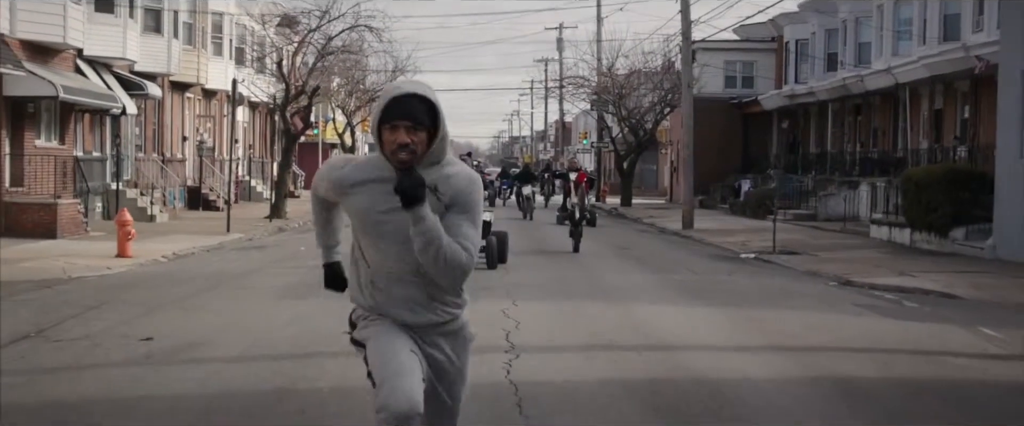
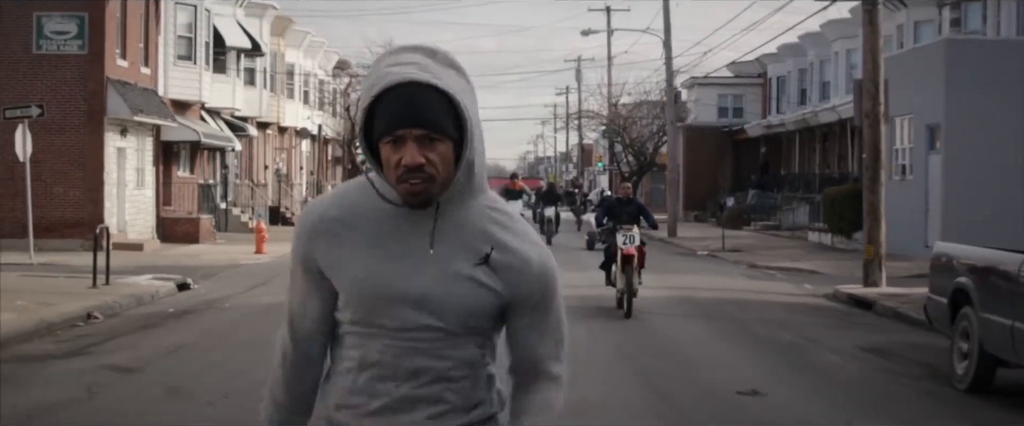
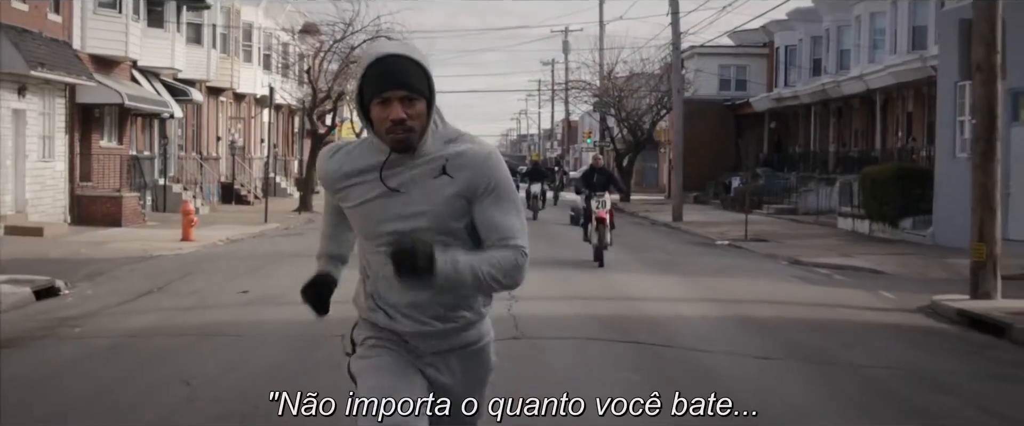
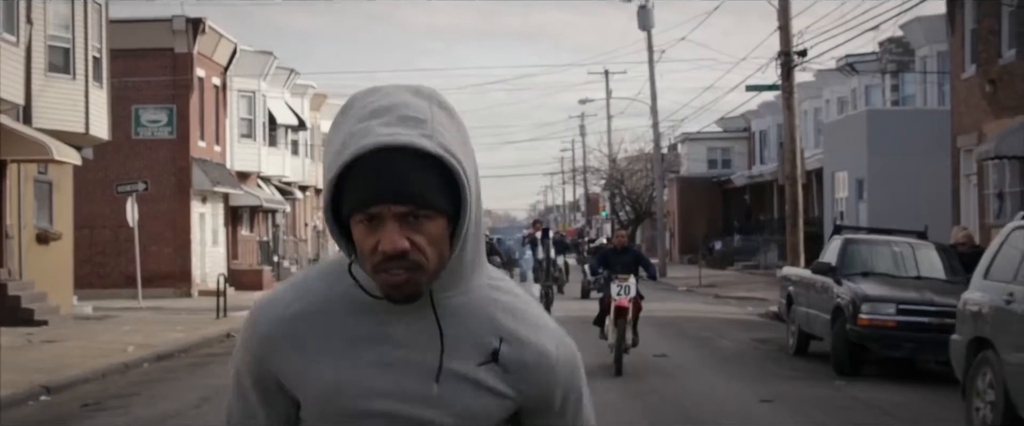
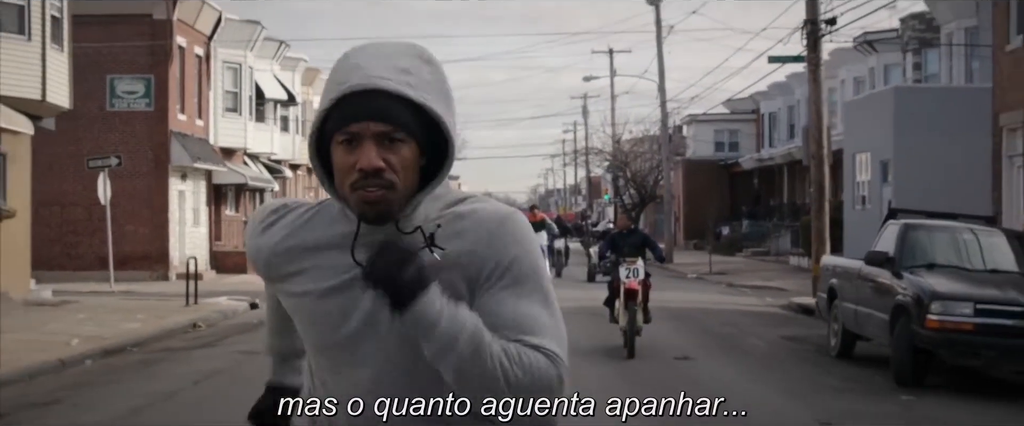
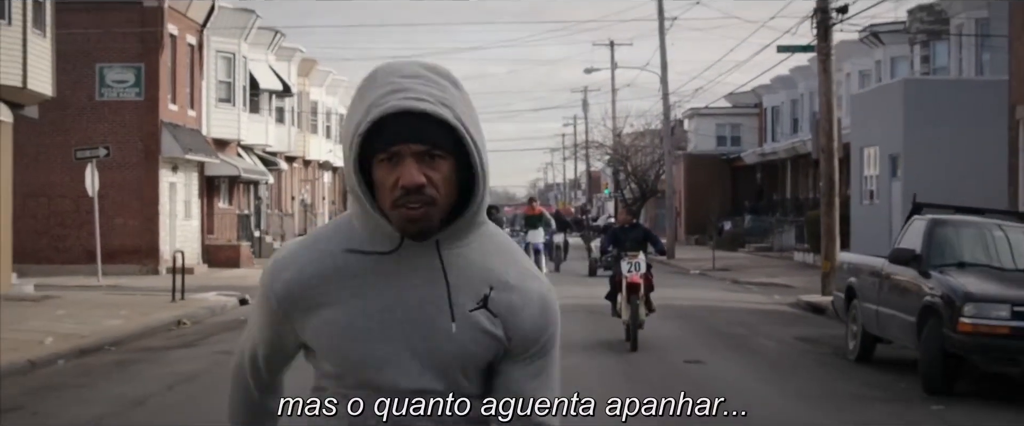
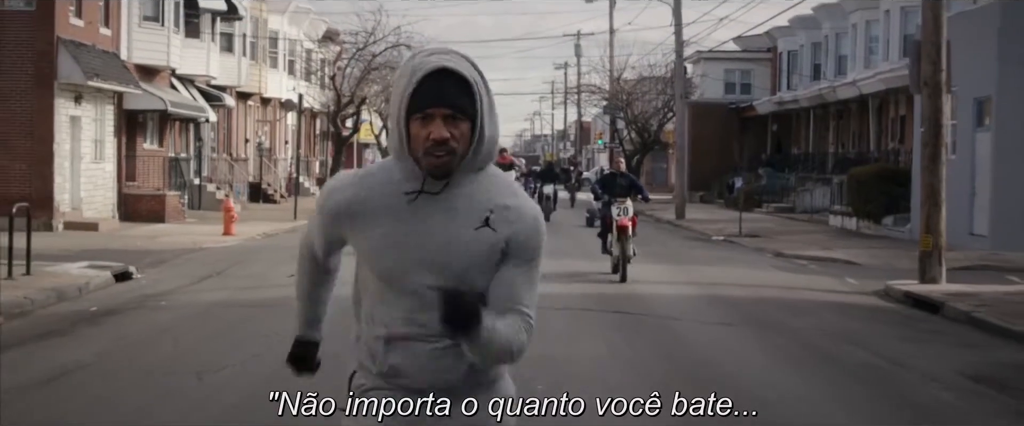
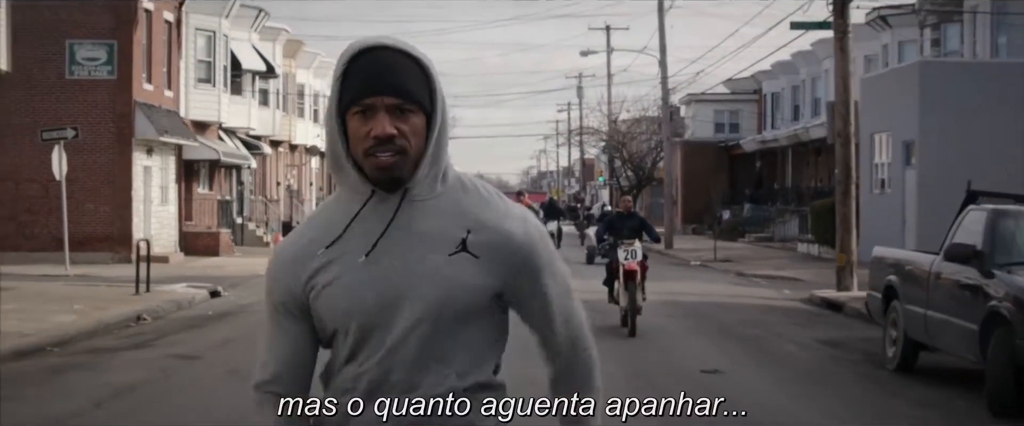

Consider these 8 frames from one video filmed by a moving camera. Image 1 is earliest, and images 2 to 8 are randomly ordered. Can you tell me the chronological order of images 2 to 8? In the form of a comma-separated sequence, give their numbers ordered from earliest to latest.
3, 7, 2, 8, 6, 5, 4
